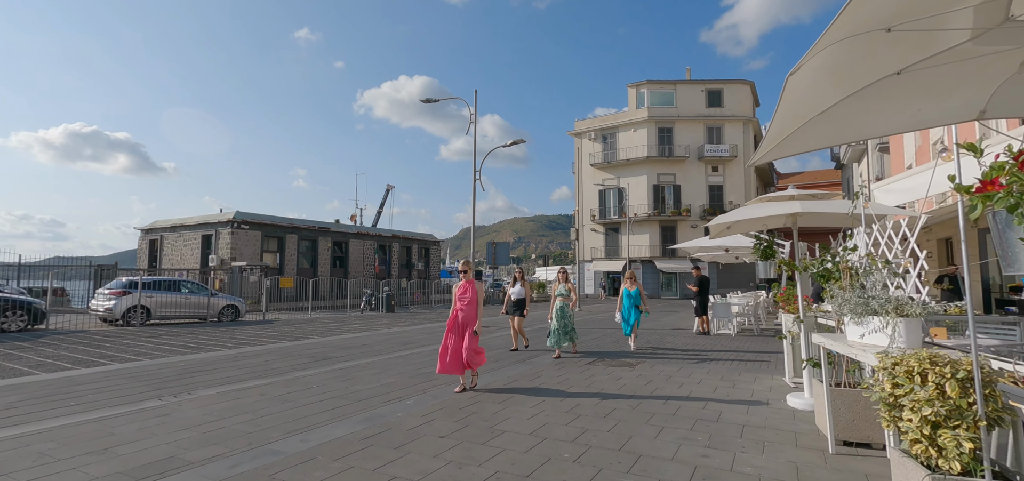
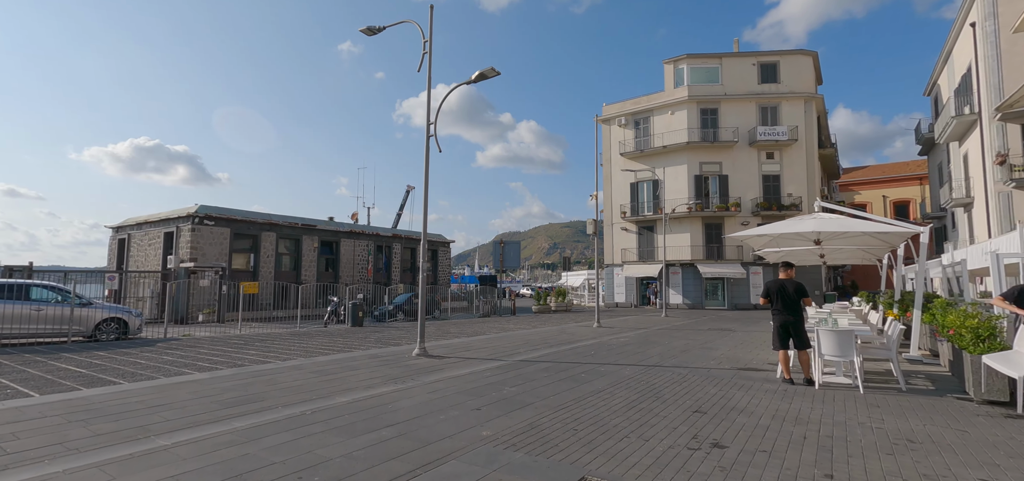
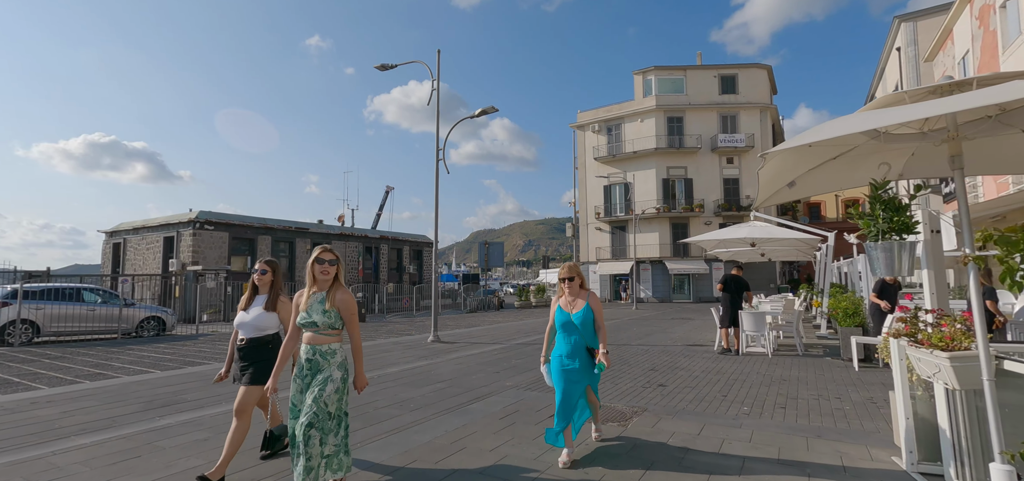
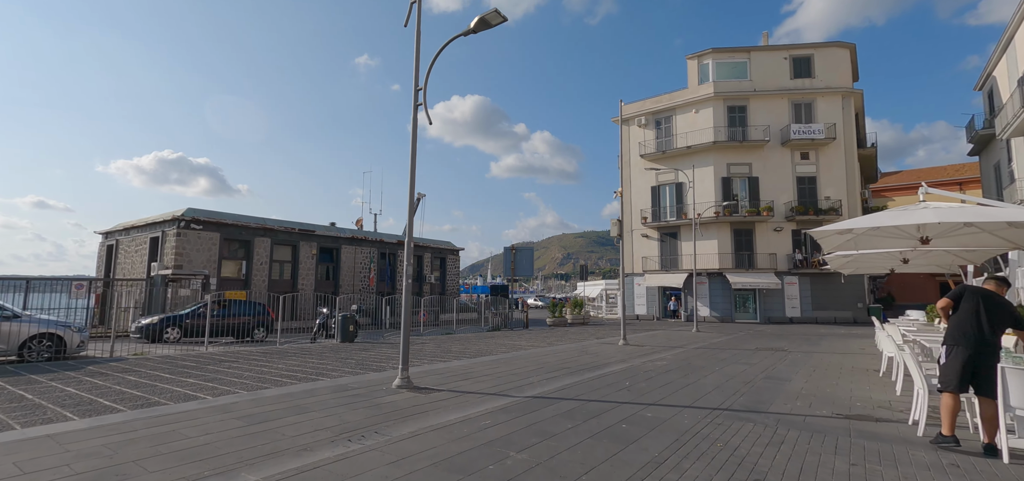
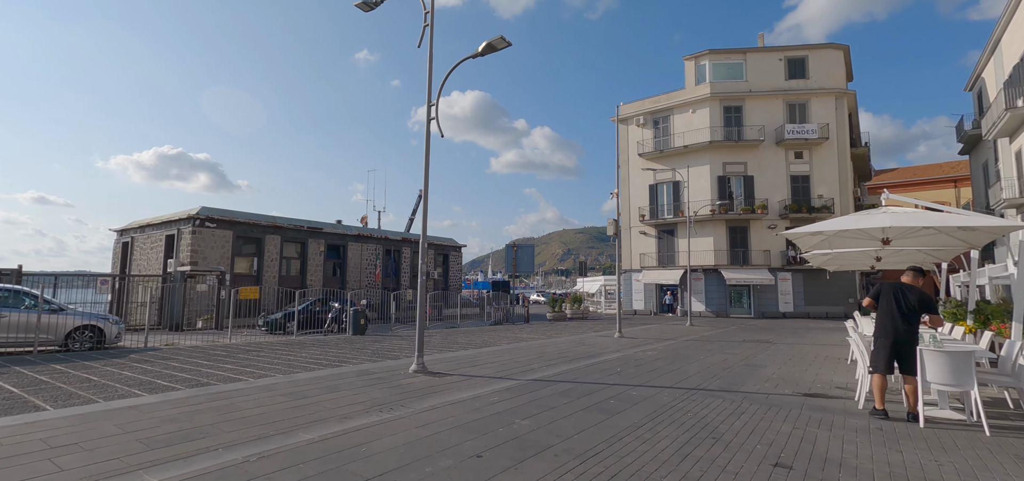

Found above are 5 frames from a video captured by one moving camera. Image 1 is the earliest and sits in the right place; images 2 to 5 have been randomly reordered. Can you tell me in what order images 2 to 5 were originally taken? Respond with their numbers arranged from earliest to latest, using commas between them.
3, 2, 5, 4
